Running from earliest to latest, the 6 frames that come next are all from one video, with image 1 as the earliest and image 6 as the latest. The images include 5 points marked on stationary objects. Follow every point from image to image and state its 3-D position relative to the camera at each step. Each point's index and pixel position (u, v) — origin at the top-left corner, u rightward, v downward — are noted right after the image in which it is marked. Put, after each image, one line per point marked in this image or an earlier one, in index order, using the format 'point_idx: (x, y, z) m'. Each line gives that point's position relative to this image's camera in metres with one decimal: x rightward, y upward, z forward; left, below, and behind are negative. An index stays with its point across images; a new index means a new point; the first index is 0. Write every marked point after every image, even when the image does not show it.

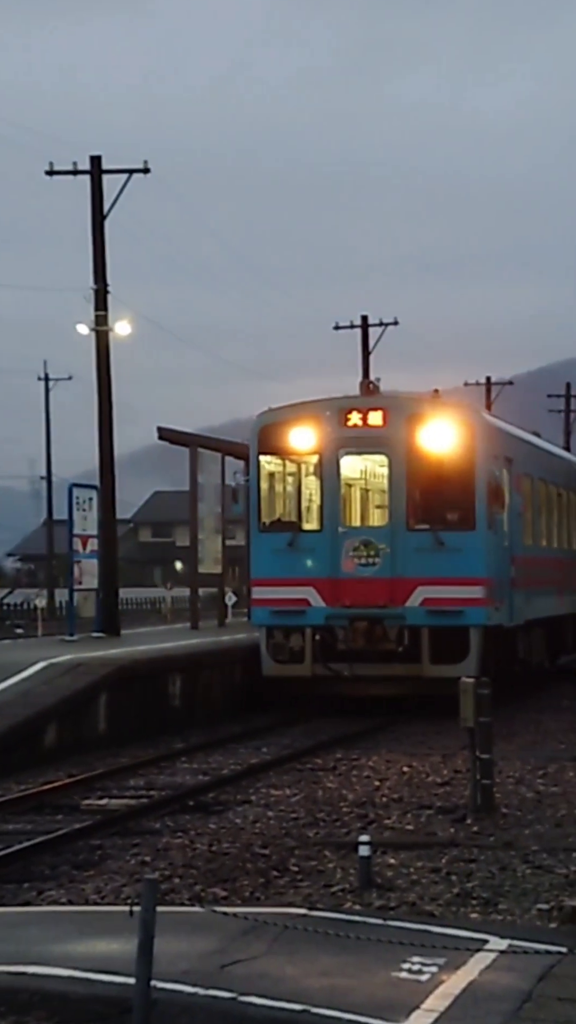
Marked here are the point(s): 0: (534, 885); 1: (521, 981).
0: (+1.4, -2.0, +10.7) m
1: (+1.1, -2.3, +9.4) m
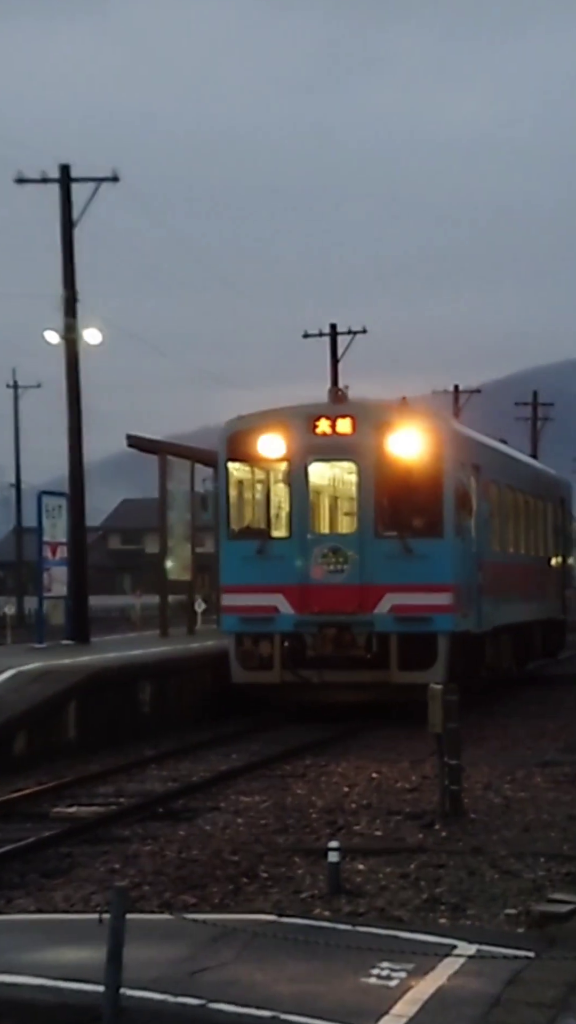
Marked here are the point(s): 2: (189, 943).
0: (+1.2, -2.1, +10.7) m
1: (+1.0, -2.3, +9.4) m
2: (-0.5, -2.2, +10.0) m
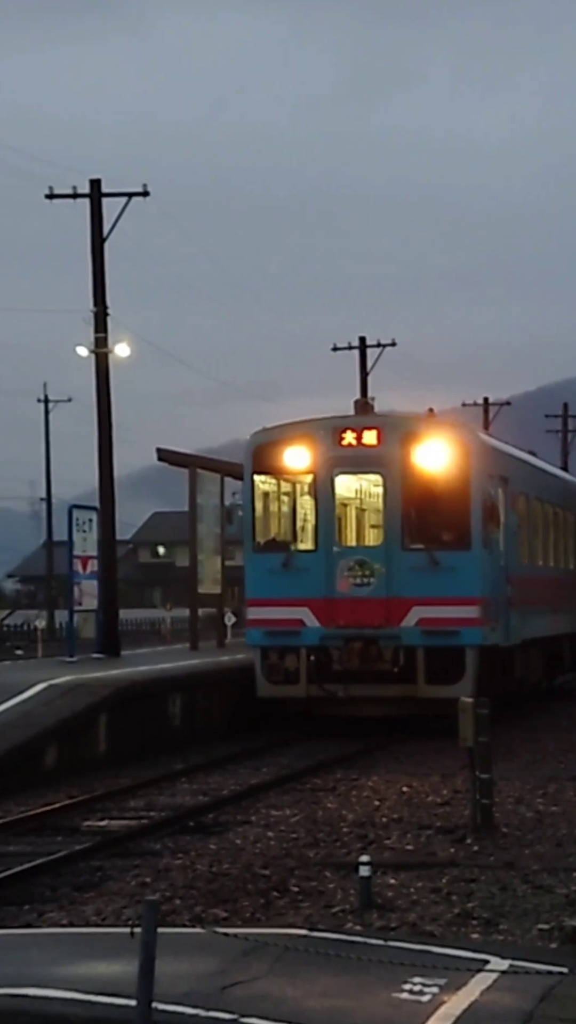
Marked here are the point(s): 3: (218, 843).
0: (+1.4, -2.2, +10.7) m
1: (+1.1, -2.4, +9.4) m
2: (-0.3, -2.3, +10.0) m
3: (-0.4, -2.0, +12.1) m
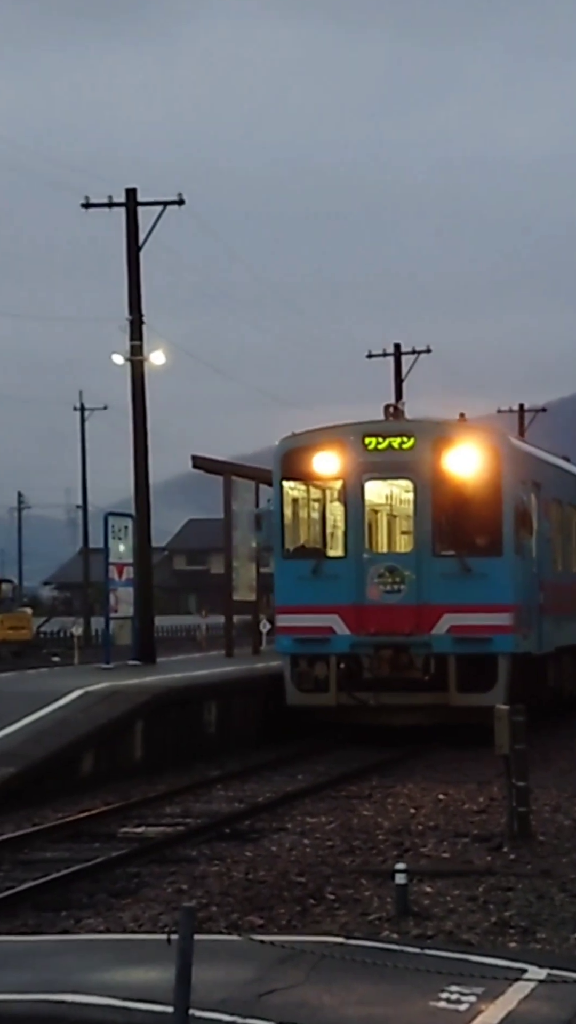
0: (+1.6, -2.2, +10.6) m
1: (+1.3, -2.4, +9.4) m
2: (-0.2, -2.3, +10.0) m
3: (-0.2, -2.1, +12.1) m
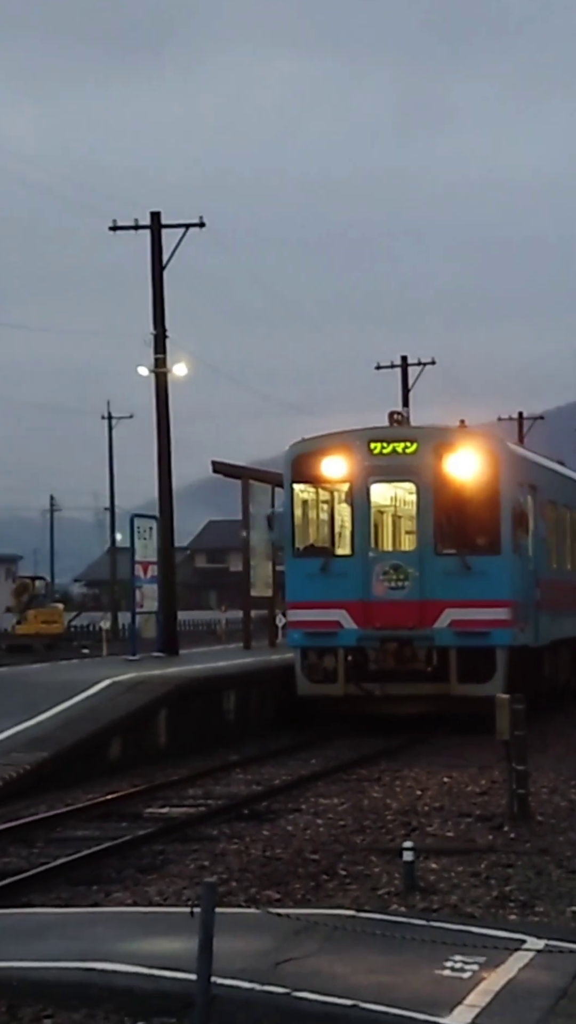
0: (+1.6, -2.2, +11.4) m
1: (+1.4, -2.4, +10.1) m
2: (-0.1, -2.3, +10.7) m
3: (-0.1, -2.1, +12.8) m
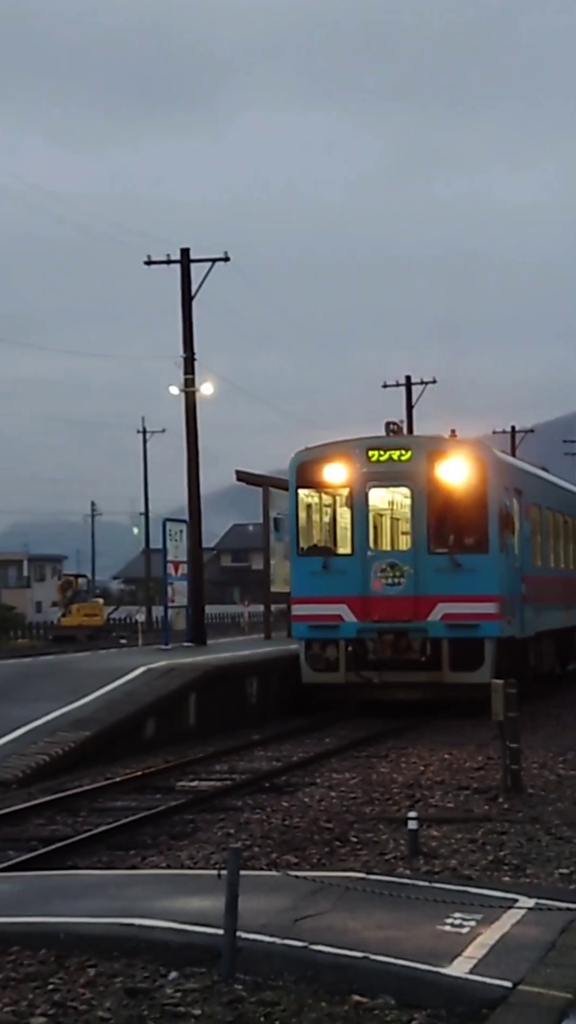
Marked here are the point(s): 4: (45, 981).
0: (+1.7, -2.2, +12.6) m
1: (+1.5, -2.4, +11.3) m
2: (0.0, -2.4, +12.0) m
3: (0.0, -2.1, +14.1) m
4: (-1.4, -2.7, +11.1) m
